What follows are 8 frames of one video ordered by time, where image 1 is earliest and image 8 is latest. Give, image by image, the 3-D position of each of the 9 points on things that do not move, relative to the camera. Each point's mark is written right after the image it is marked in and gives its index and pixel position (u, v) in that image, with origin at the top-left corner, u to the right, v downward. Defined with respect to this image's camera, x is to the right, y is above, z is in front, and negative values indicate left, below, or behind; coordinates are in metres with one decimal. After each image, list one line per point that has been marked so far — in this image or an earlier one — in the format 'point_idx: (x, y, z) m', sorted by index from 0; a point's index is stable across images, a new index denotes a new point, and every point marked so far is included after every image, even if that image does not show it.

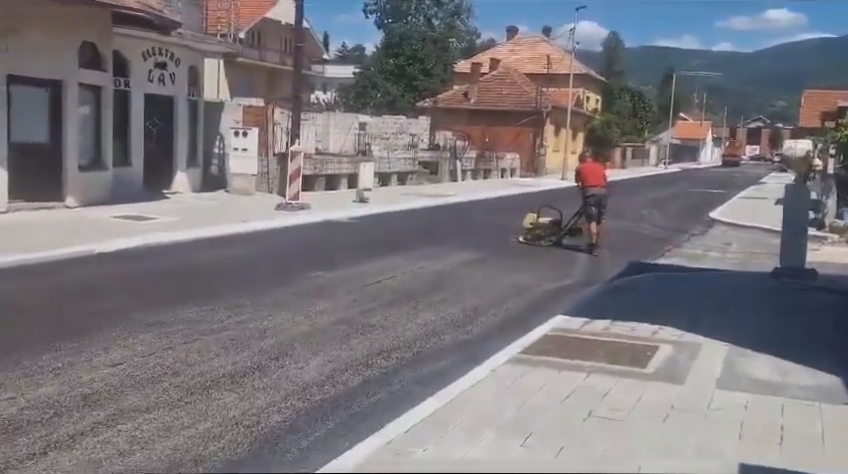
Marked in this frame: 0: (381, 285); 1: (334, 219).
0: (-0.5, -0.6, +10.9) m
1: (-2.2, +0.5, +19.4) m
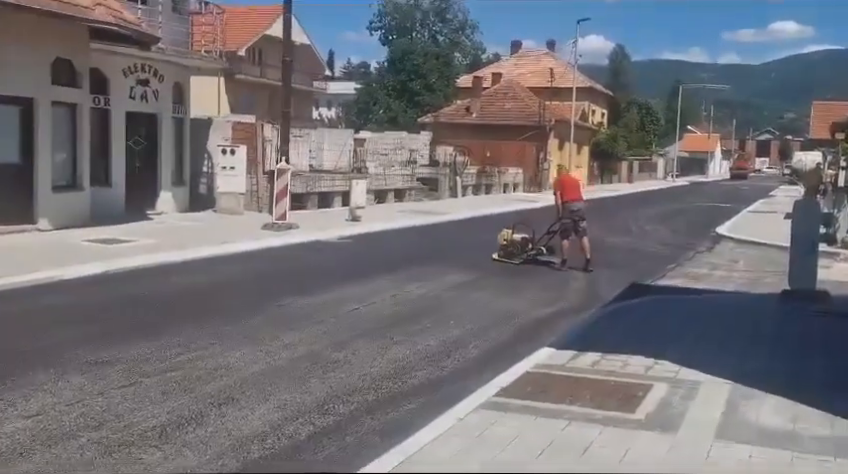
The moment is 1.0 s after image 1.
0: (-0.8, -0.9, +10.1) m
1: (-2.3, 0.0, +18.7) m
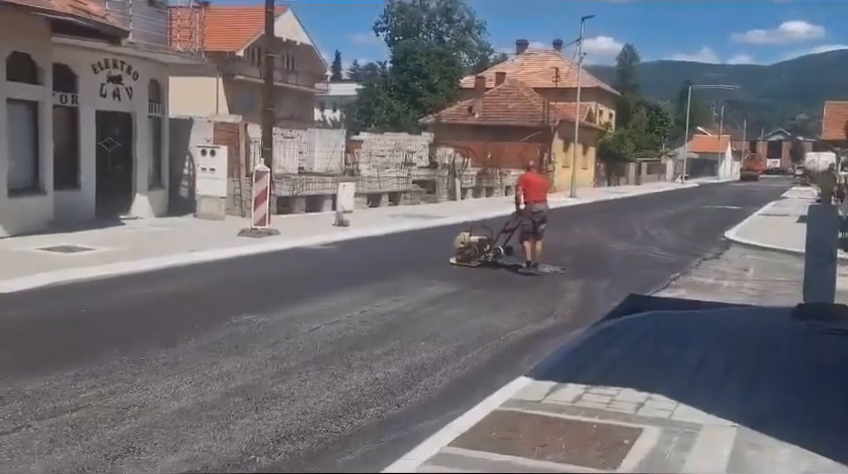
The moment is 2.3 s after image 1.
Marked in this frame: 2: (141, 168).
0: (-1.2, -1.1, +9.0) m
1: (-2.6, -0.2, +17.6) m
2: (-6.6, +1.6, +19.2) m
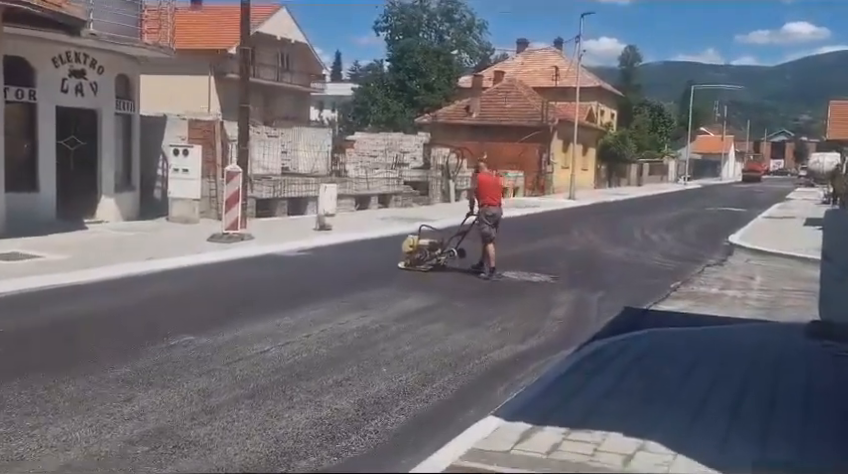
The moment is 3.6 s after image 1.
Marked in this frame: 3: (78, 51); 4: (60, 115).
0: (-1.5, -1.2, +7.8) m
1: (-2.9, -0.3, +16.4) m
2: (-7.0, +1.5, +18.1) m
3: (-7.1, +3.8, +16.9) m
4: (-7.5, +2.5, +17.0) m
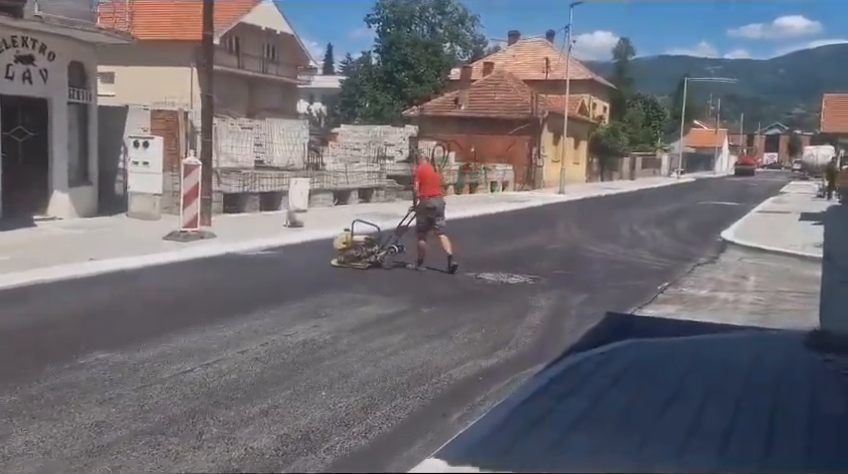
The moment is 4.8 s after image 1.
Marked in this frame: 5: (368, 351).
0: (-2.0, -1.2, +6.7) m
1: (-3.4, -0.2, +15.3) m
2: (-7.5, +1.6, +16.9) m
3: (-7.6, +3.9, +15.8) m
4: (-8.0, +2.5, +15.8) m
5: (-0.5, -1.1, +8.1) m
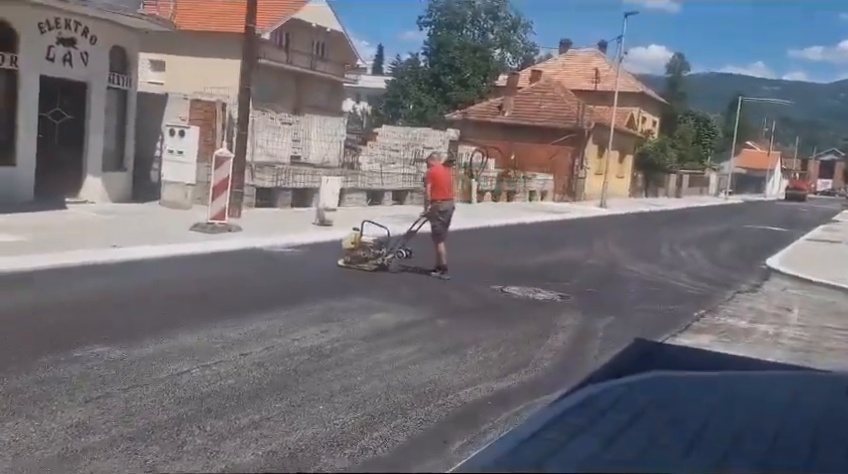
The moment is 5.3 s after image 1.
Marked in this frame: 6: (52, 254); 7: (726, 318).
0: (-1.9, -1.1, +6.4) m
1: (-2.9, -0.1, +15.1) m
2: (-6.8, +1.9, +16.9) m
3: (-6.8, +4.2, +15.8) m
4: (-7.3, +2.9, +15.8) m
5: (-0.4, -1.2, +7.8) m
6: (-5.5, -0.2, +12.2) m
7: (+4.6, -1.2, +12.5) m
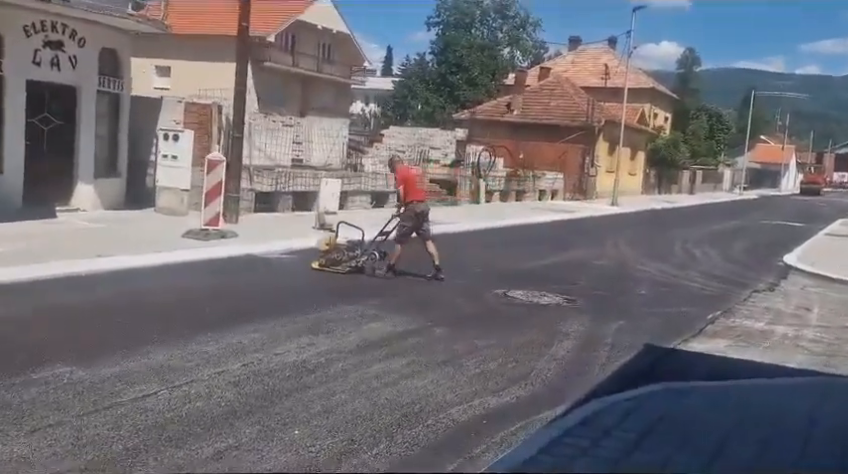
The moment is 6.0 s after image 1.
0: (-2.0, -1.2, +5.9) m
1: (-2.9, -0.2, +14.6) m
2: (-6.7, +1.7, +16.5) m
3: (-6.9, +4.0, +15.3) m
4: (-7.3, +2.7, +15.3) m
5: (-0.5, -1.2, +7.2) m
6: (-5.5, -0.4, +11.7) m
7: (+4.6, -1.2, +11.8) m
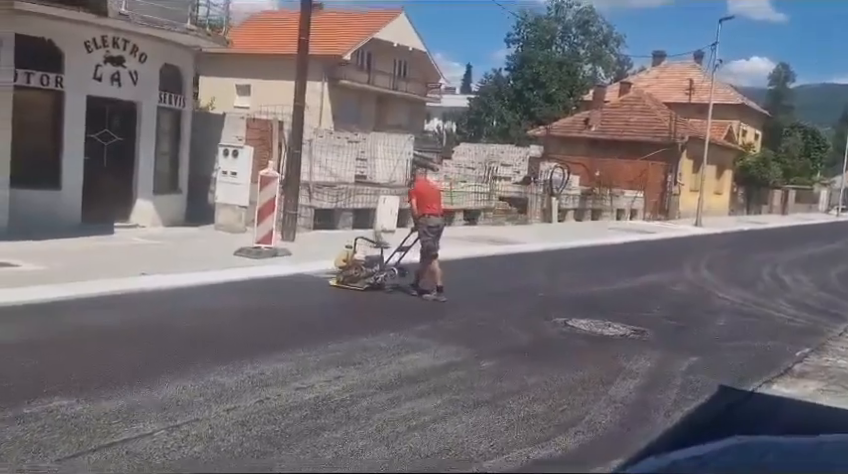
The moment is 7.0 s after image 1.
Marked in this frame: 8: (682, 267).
0: (-1.9, -1.4, +5.3) m
1: (-1.9, -0.6, +14.0) m
2: (-5.5, +1.4, +16.3) m
3: (-5.7, +3.7, +15.2) m
4: (-6.1, +2.4, +15.3) m
5: (-0.2, -1.4, +6.4) m
6: (-4.8, -0.6, +11.4) m
7: (+5.3, -1.5, +10.5) m
8: (+6.2, -0.7, +19.7) m
